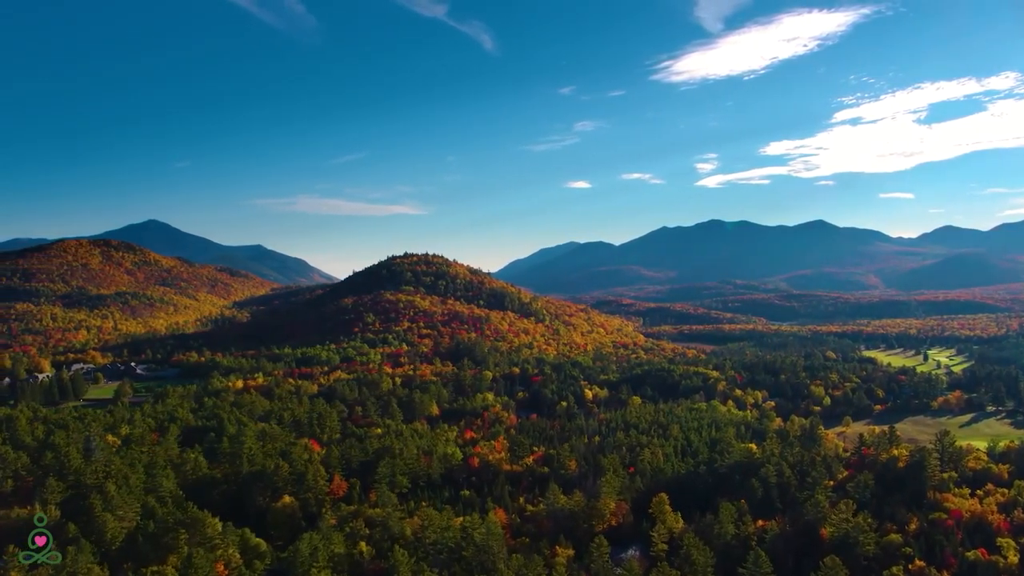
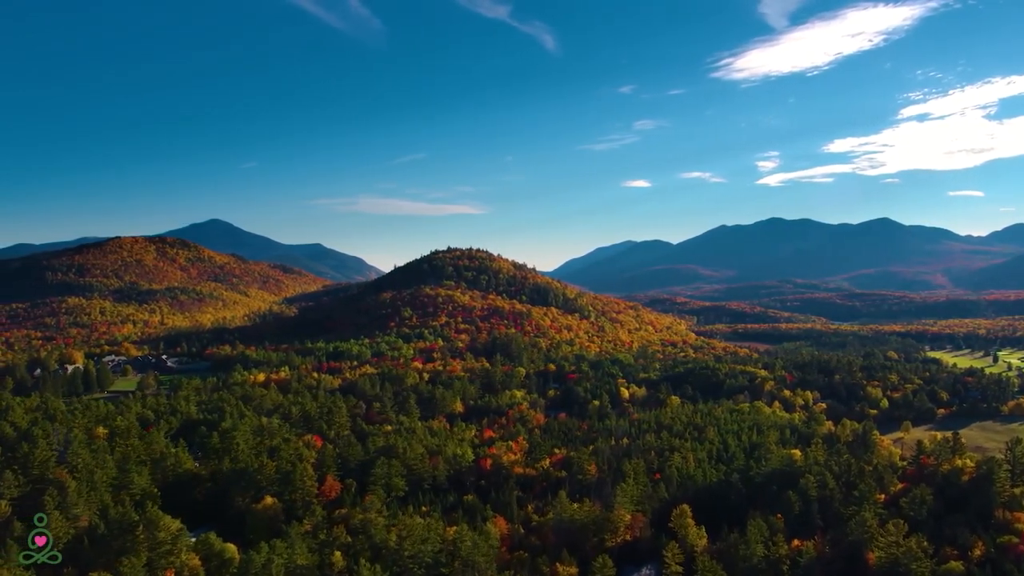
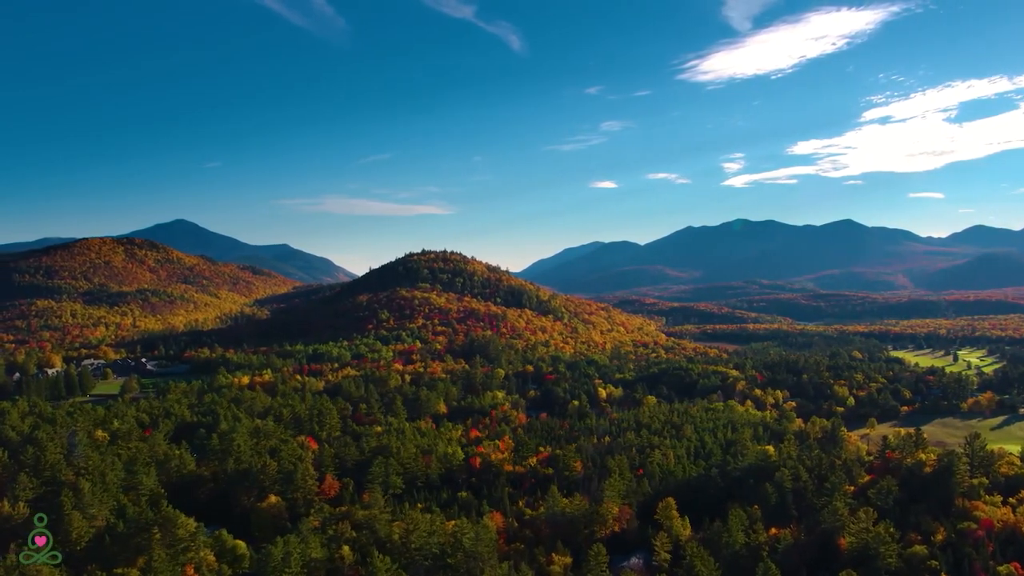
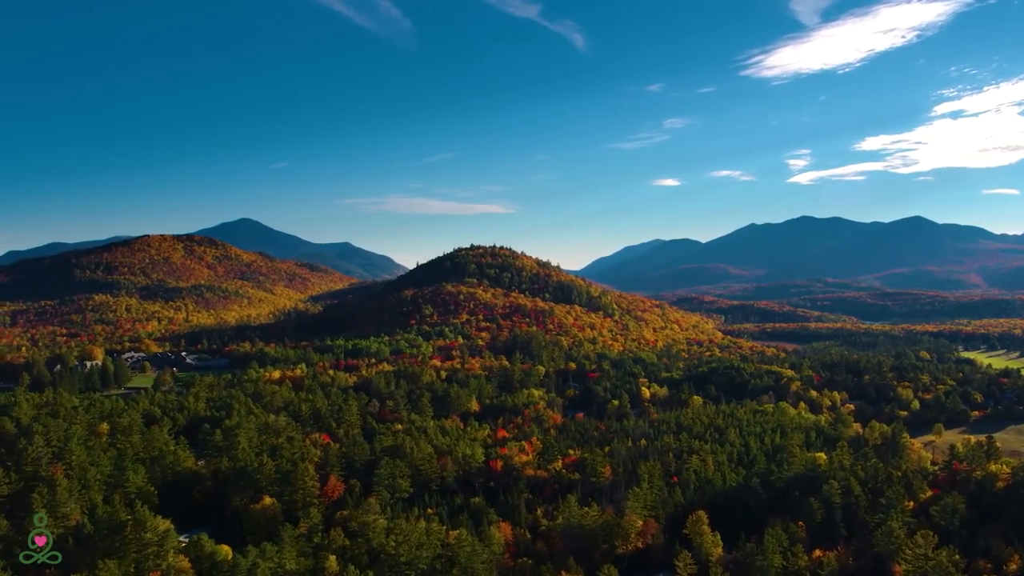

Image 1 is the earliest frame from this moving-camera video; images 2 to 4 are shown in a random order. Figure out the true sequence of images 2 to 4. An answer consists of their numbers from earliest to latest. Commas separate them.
3, 2, 4
